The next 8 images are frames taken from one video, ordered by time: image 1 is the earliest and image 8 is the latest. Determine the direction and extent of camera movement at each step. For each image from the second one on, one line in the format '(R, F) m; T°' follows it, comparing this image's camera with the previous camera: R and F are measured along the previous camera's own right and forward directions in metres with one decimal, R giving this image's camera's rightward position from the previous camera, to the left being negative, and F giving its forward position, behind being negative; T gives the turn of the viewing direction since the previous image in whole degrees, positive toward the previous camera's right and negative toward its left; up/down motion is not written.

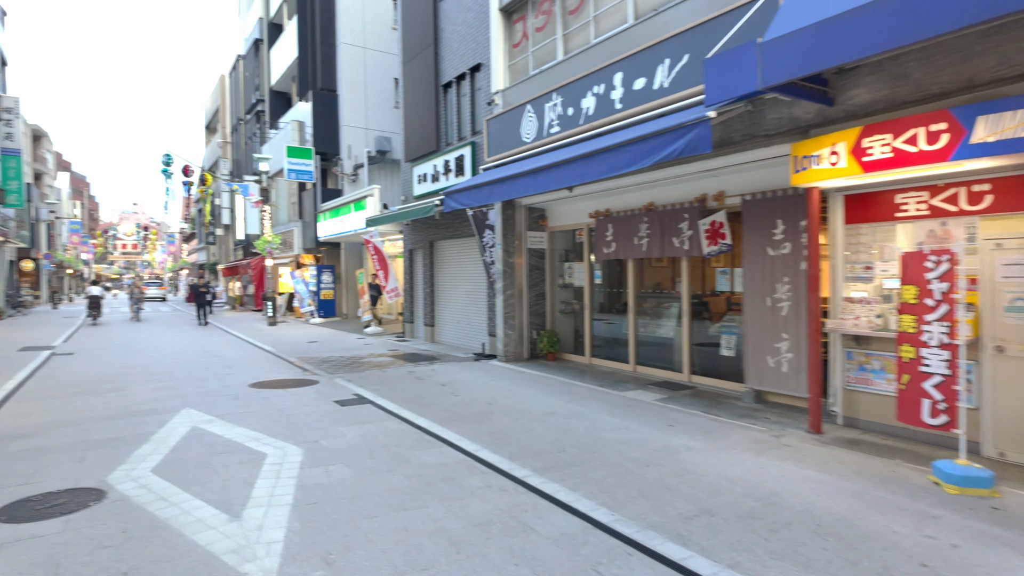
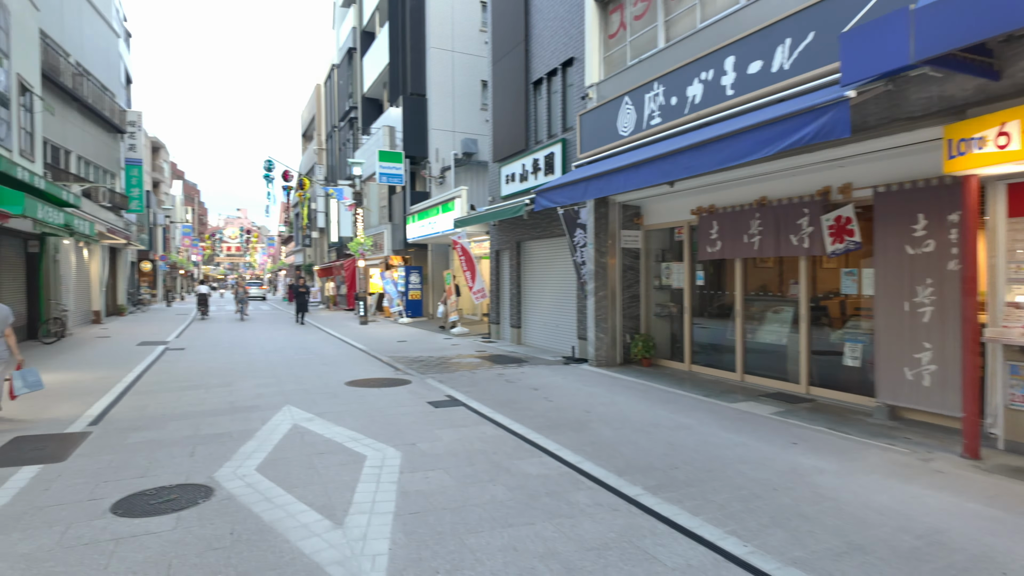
(-0.2, +0.3) m; -8°
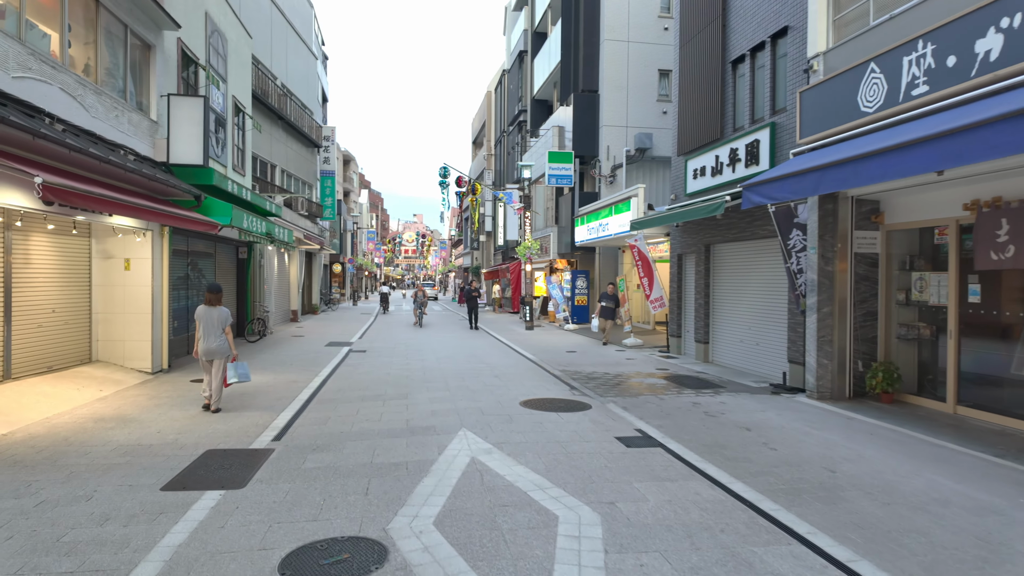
(-0.5, +1.0) m; -15°
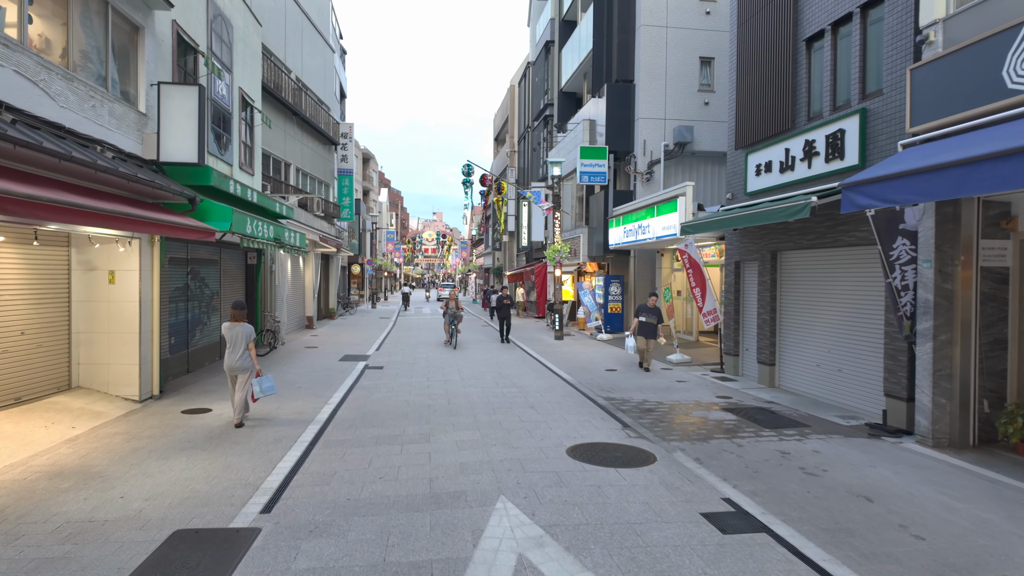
(-0.3, +1.5) m; -2°
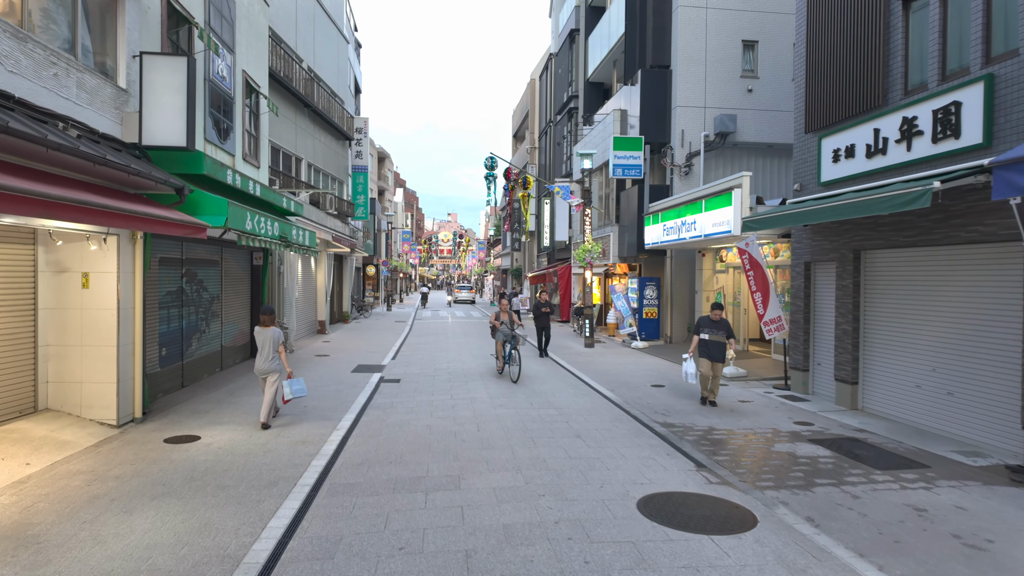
(-0.4, +1.5) m; -1°
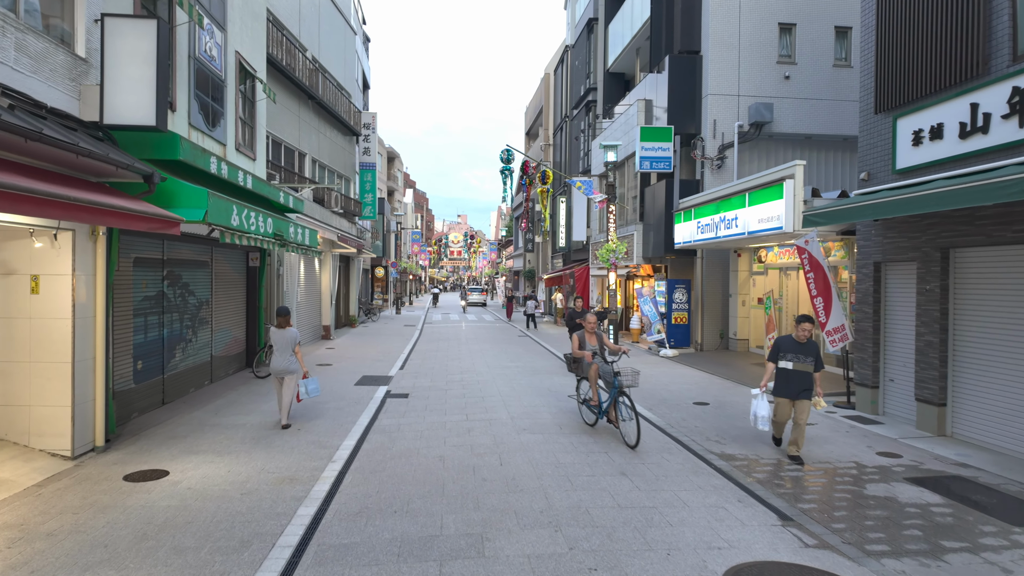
(-0.2, +1.3) m; -1°
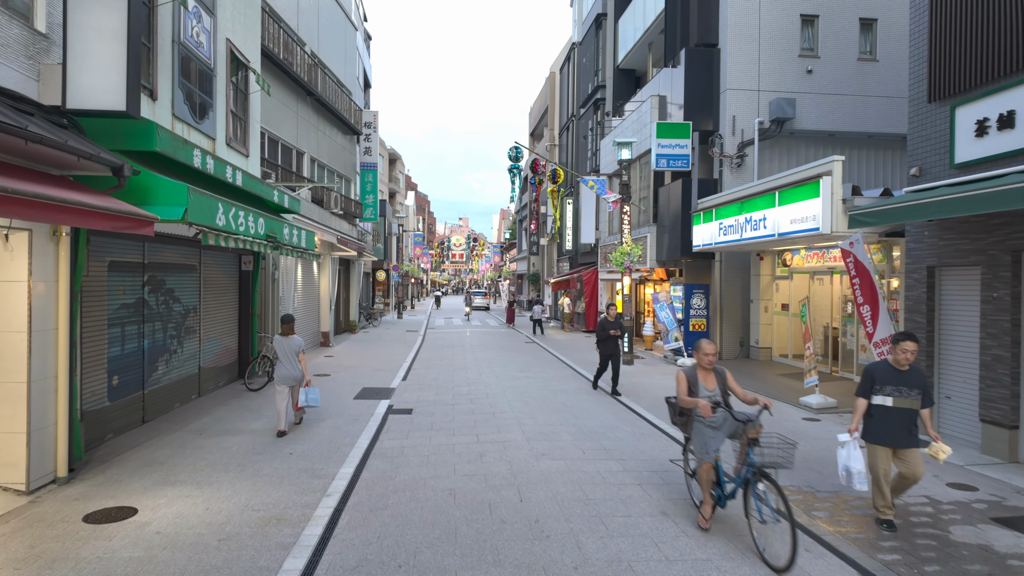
(-0.2, +0.8) m; 0°
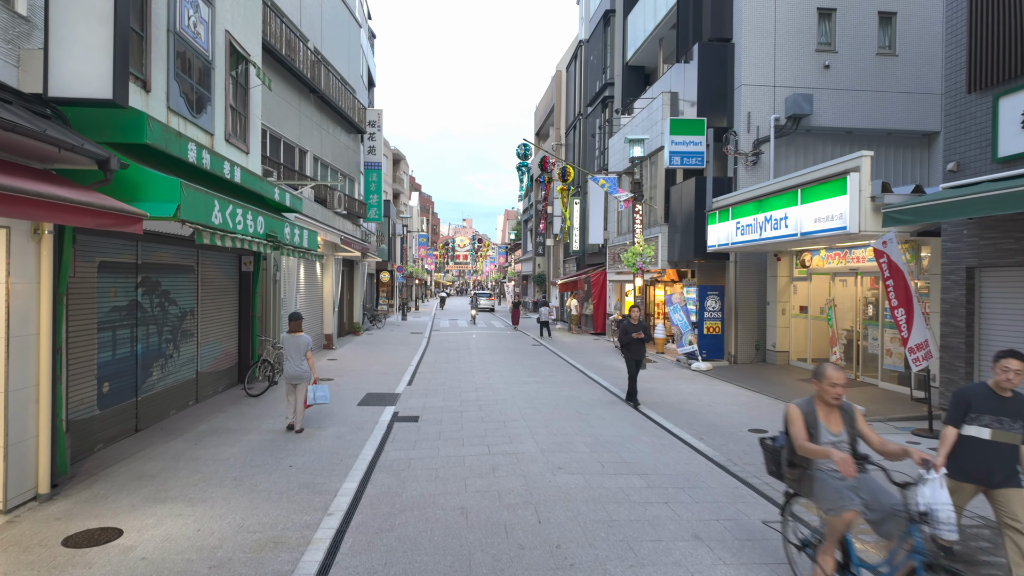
(-0.1, +0.4) m; 0°
